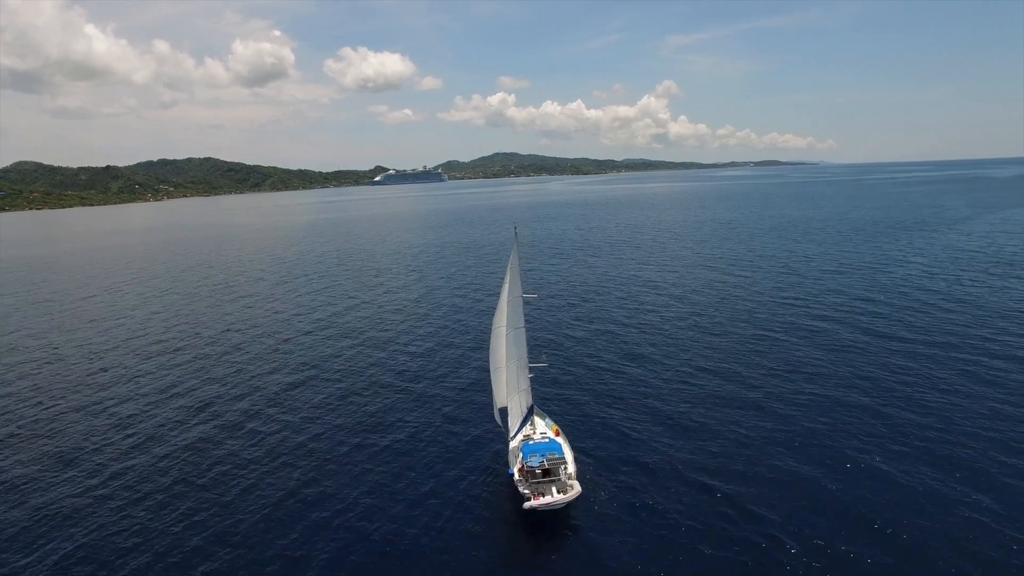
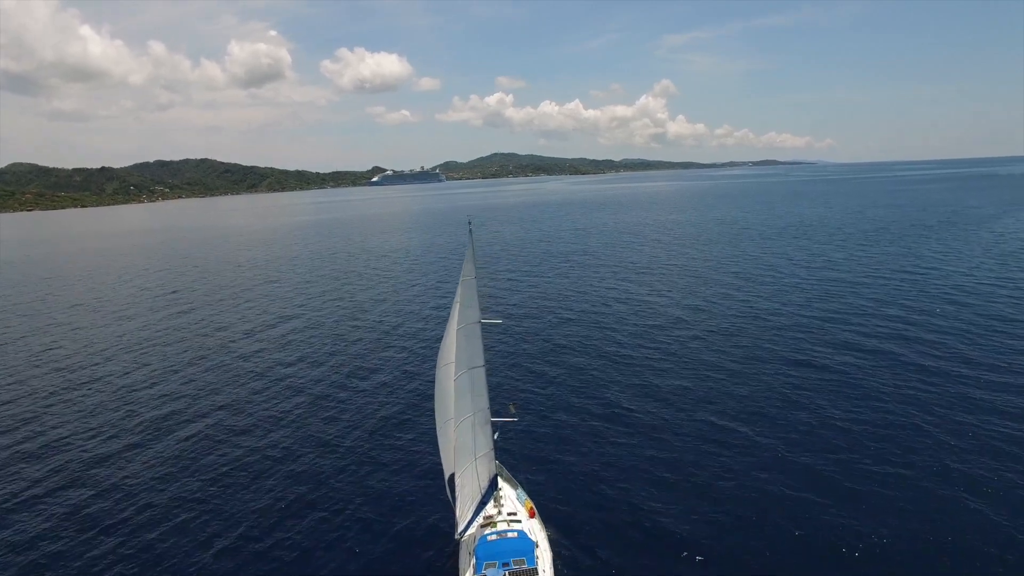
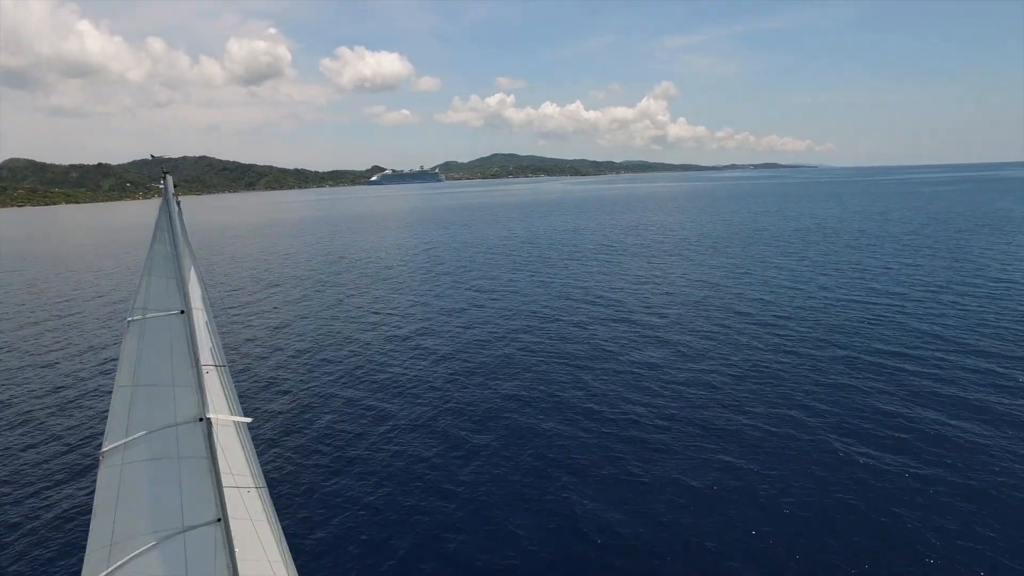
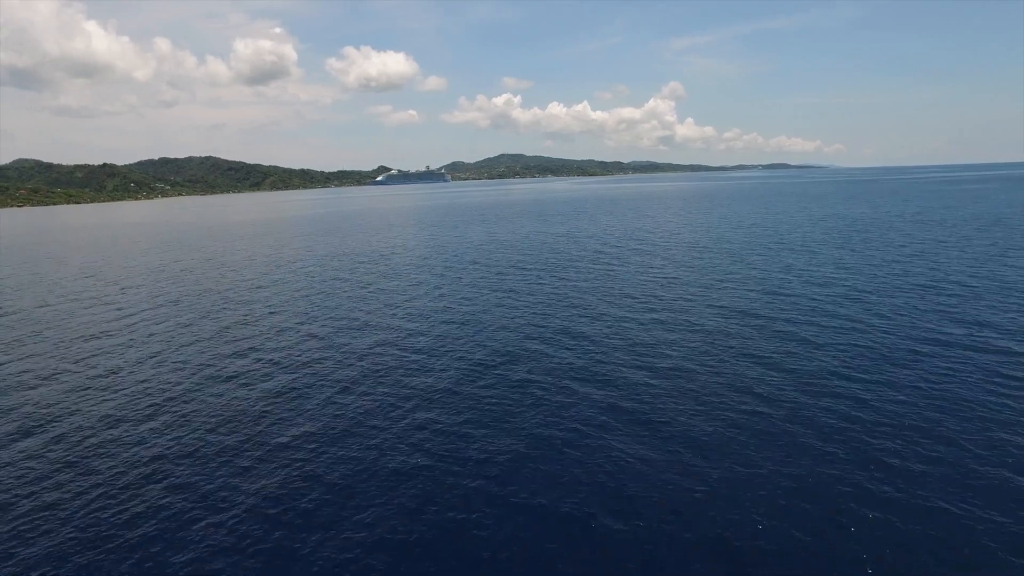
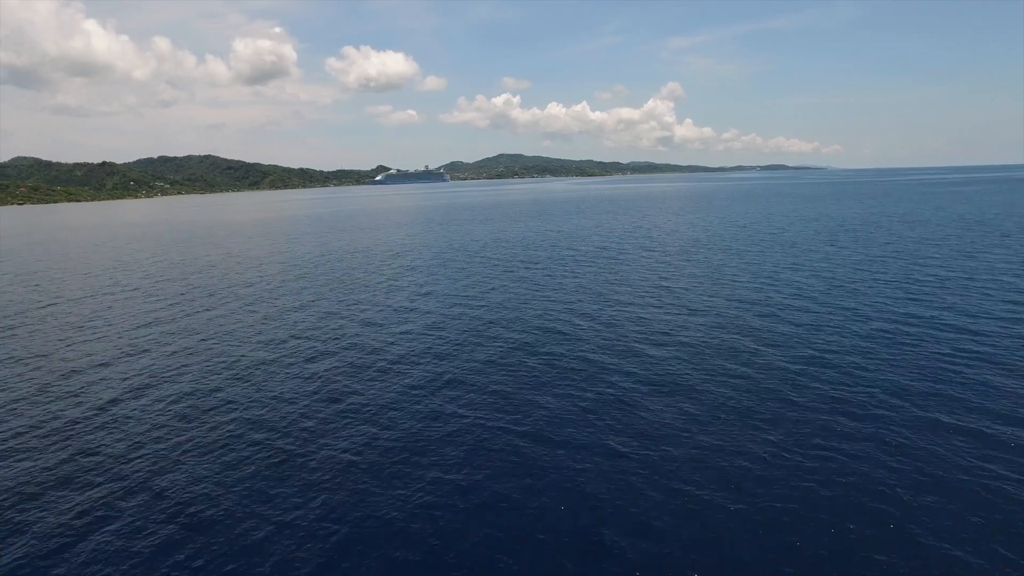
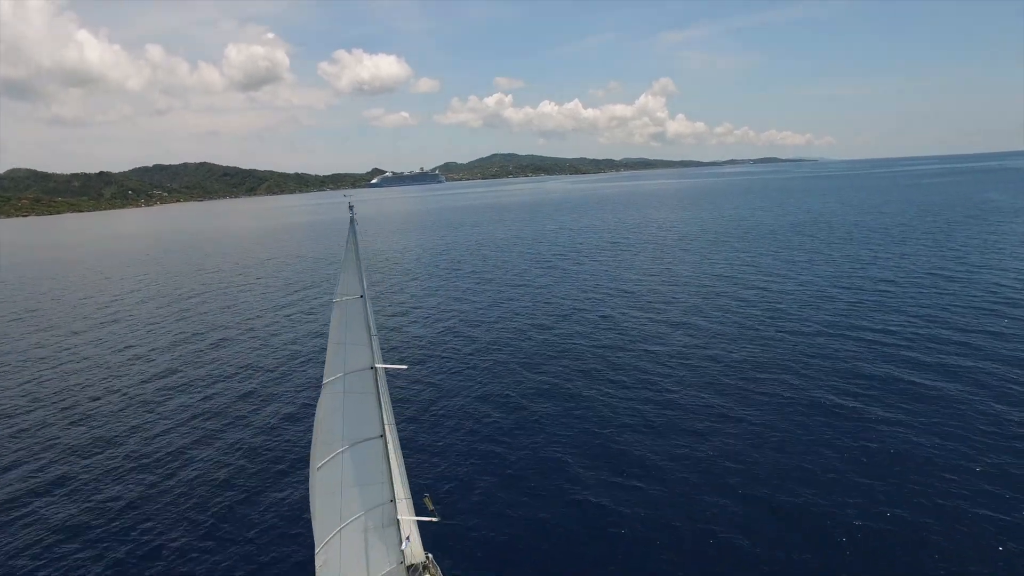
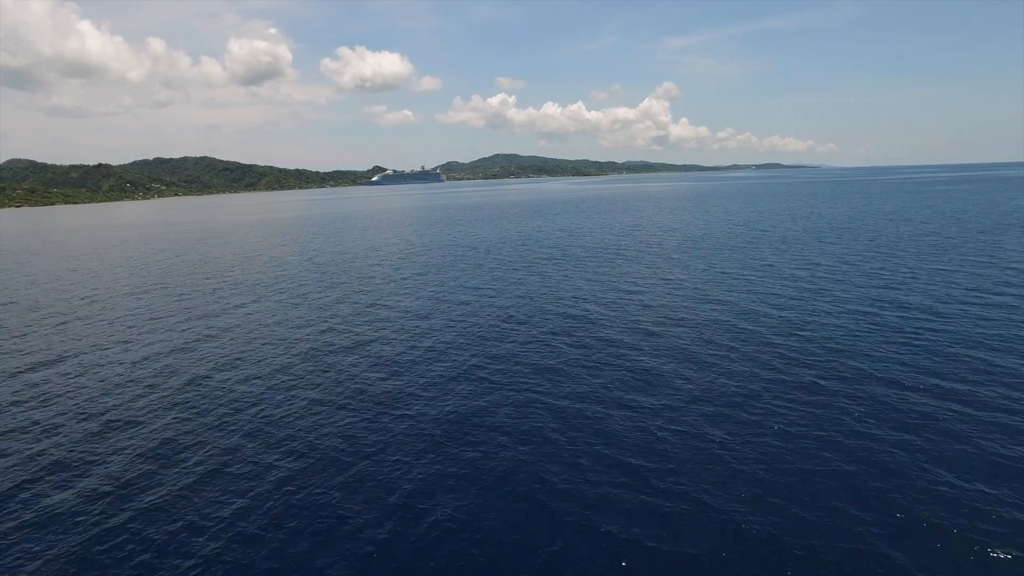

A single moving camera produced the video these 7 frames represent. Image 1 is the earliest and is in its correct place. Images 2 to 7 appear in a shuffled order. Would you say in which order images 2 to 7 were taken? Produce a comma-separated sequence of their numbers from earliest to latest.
2, 6, 3, 7, 5, 4
